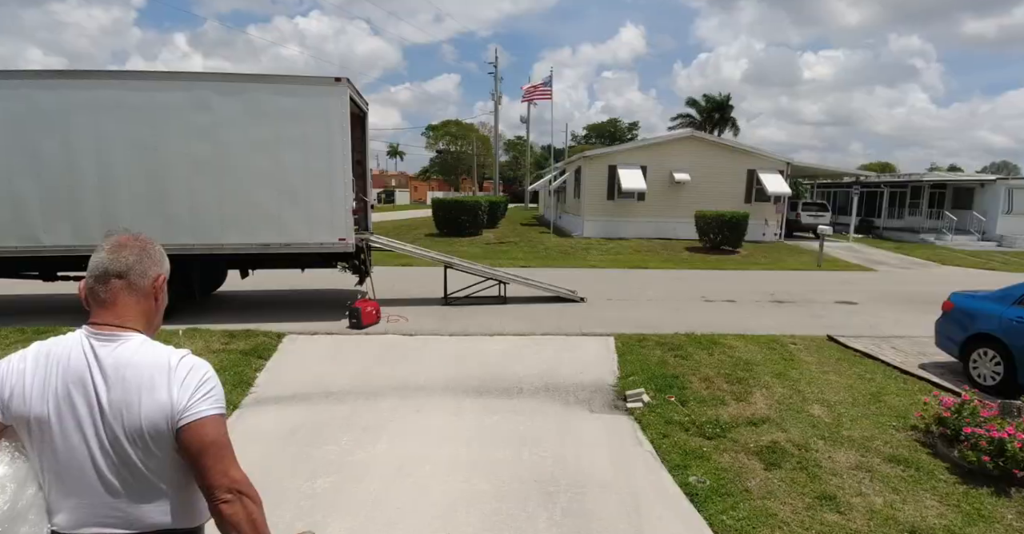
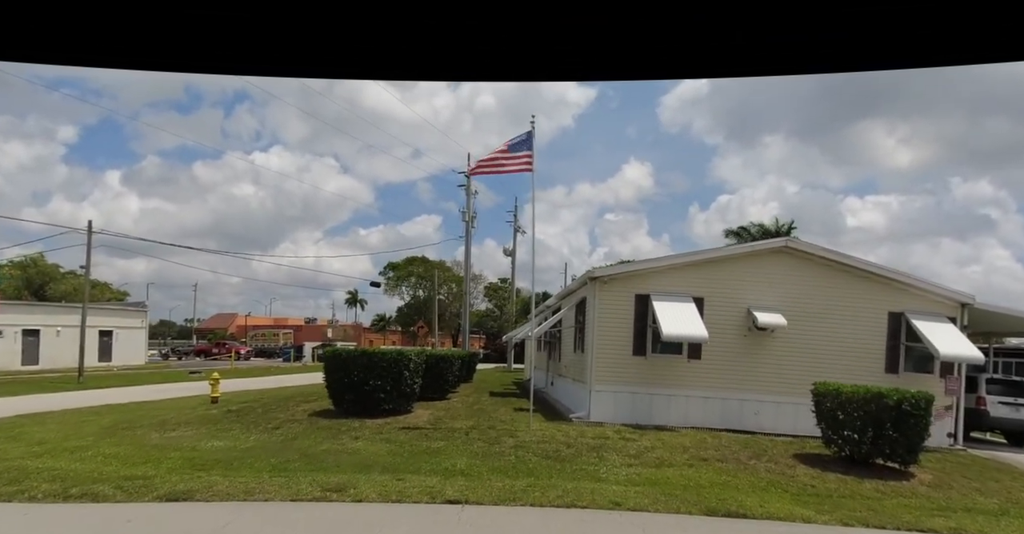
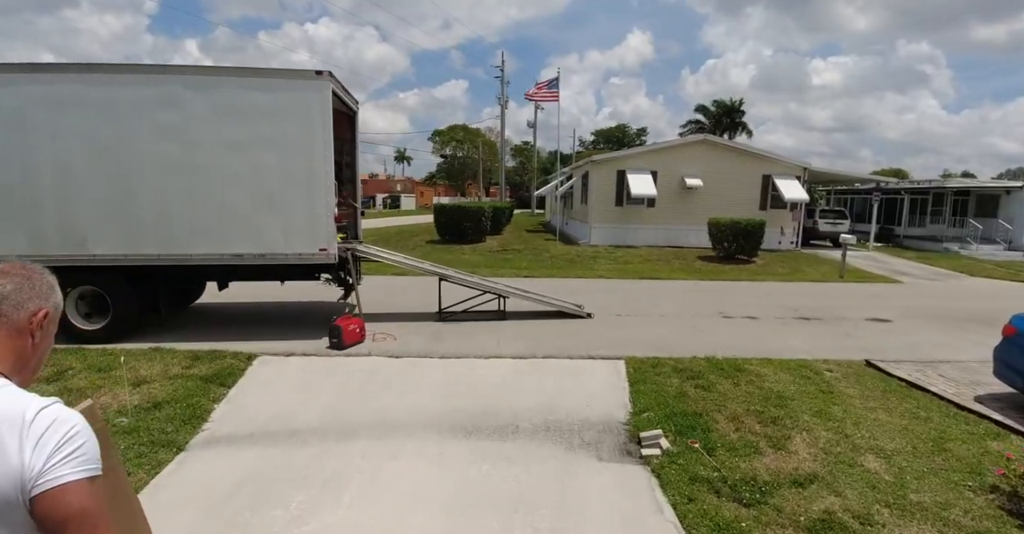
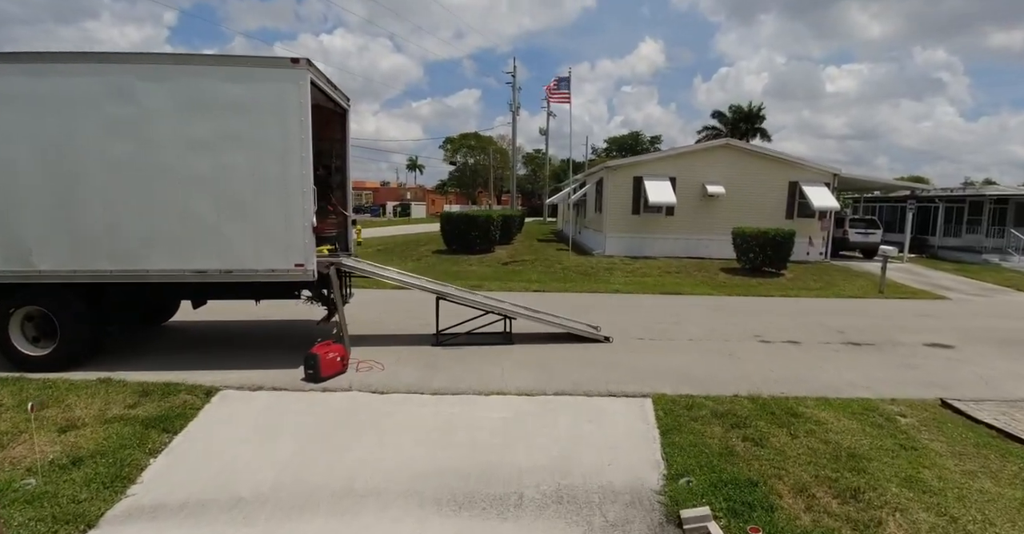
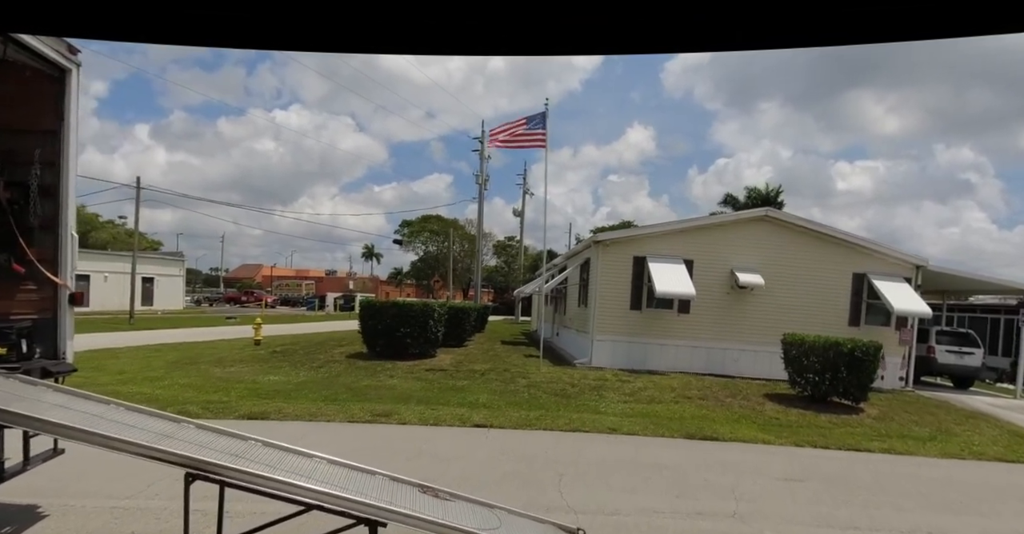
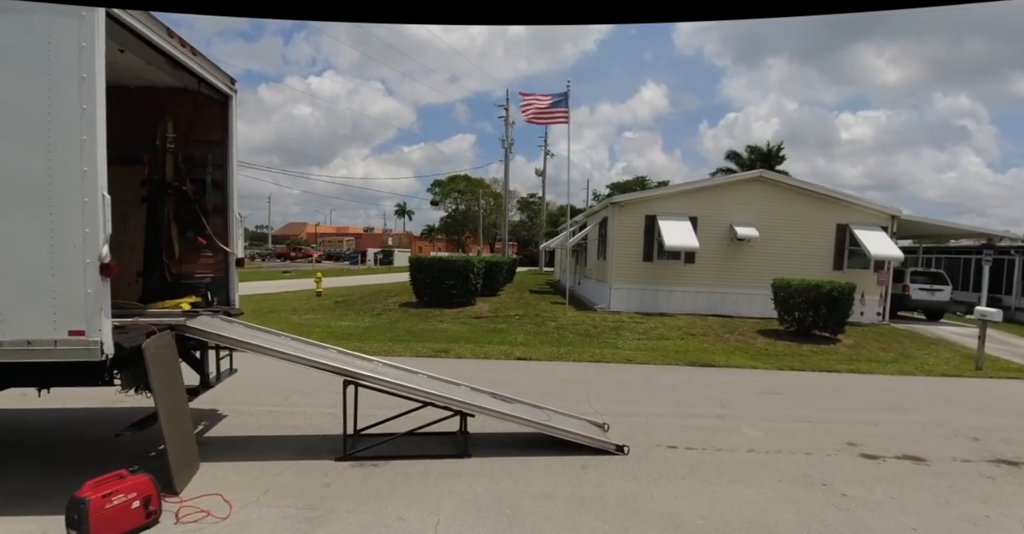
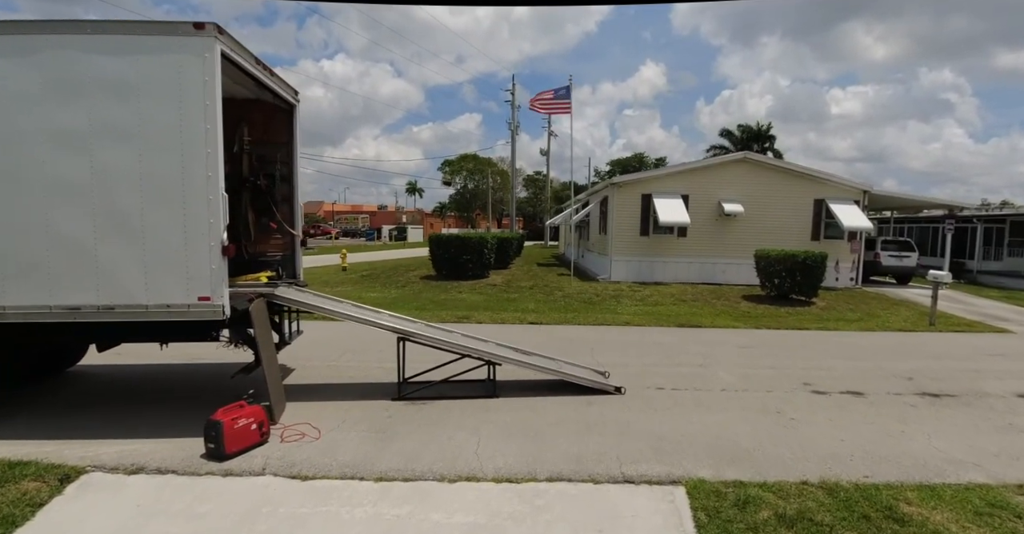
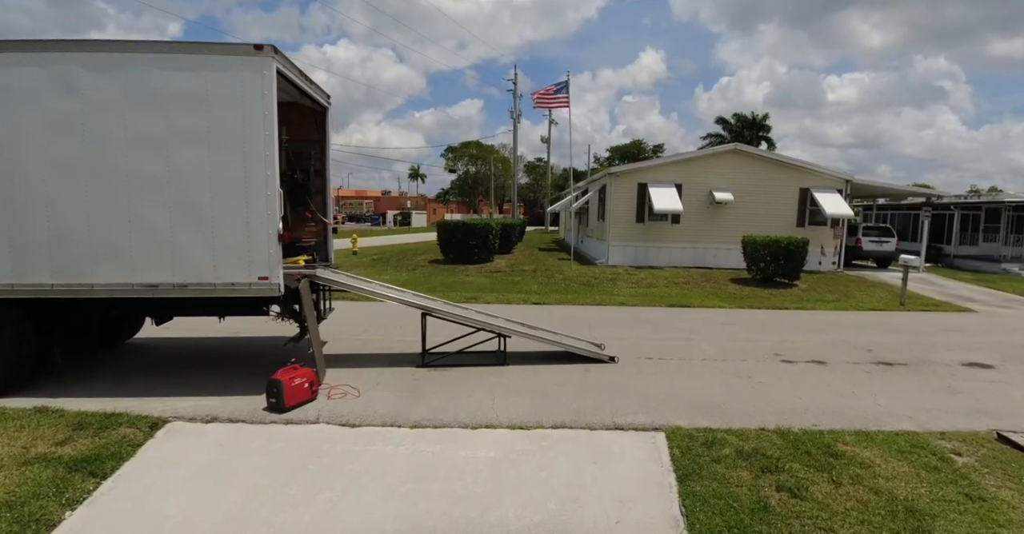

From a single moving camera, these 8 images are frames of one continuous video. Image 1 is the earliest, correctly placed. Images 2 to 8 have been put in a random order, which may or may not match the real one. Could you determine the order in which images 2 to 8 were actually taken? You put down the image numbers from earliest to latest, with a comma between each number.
3, 4, 8, 7, 6, 5, 2
